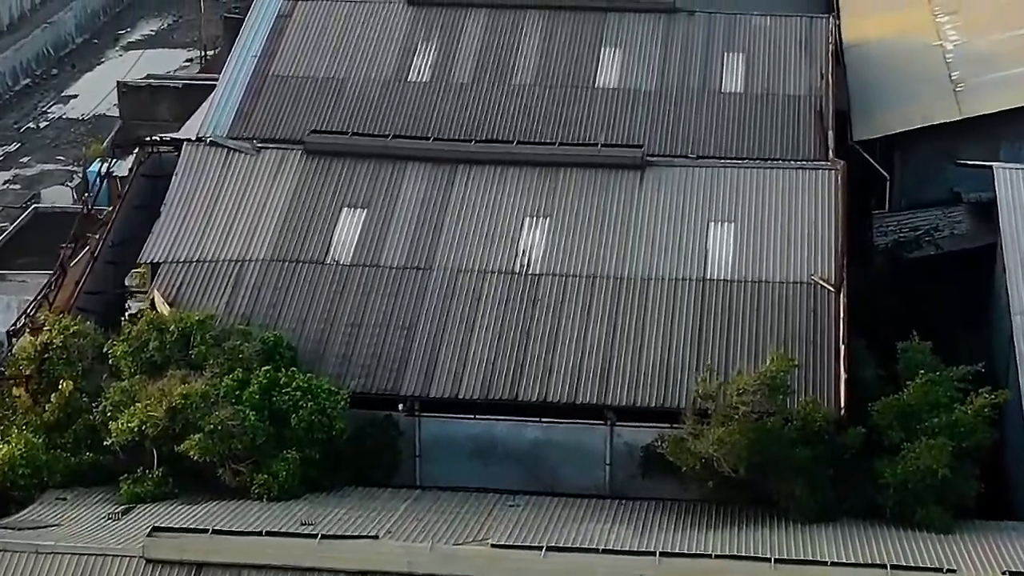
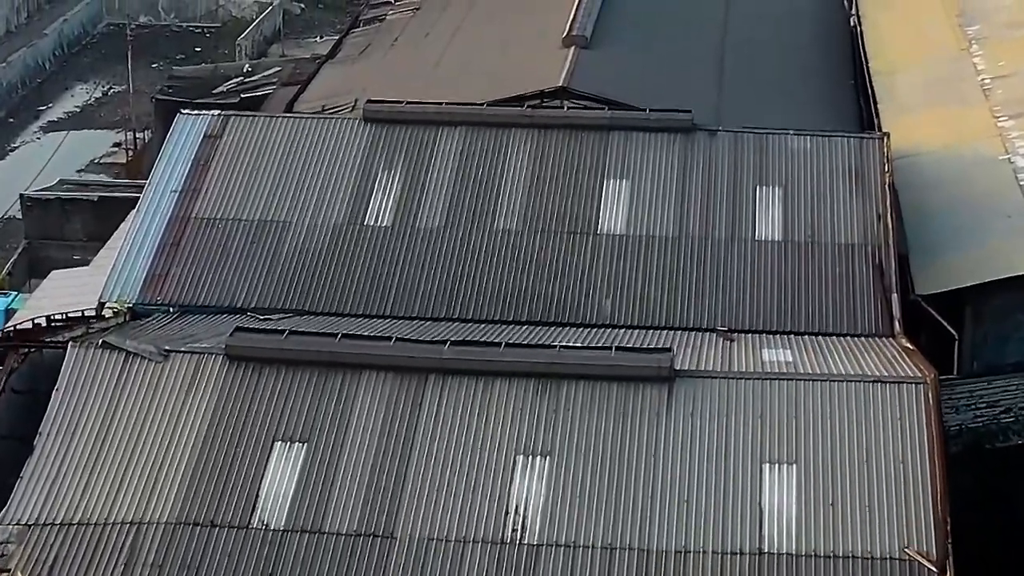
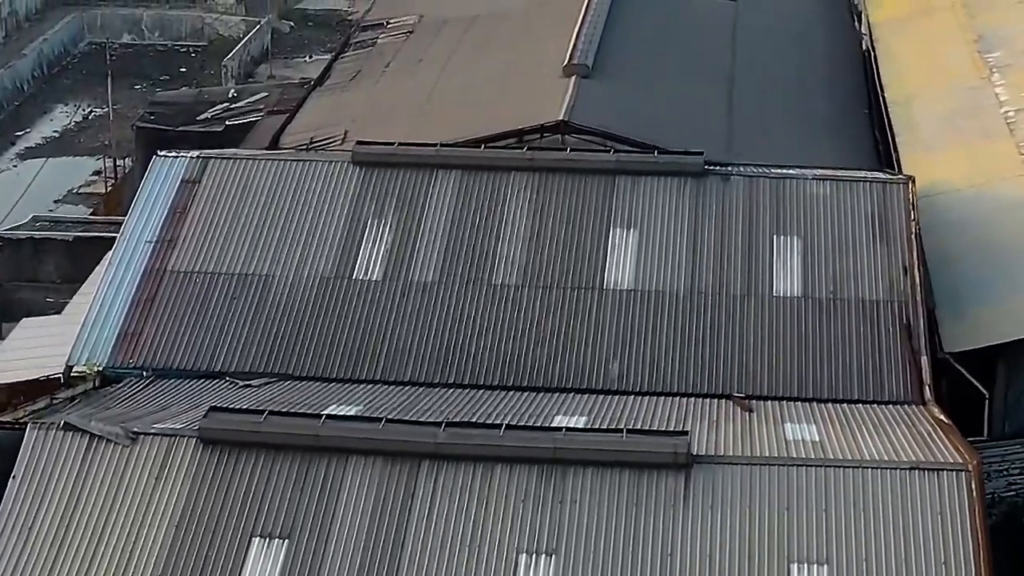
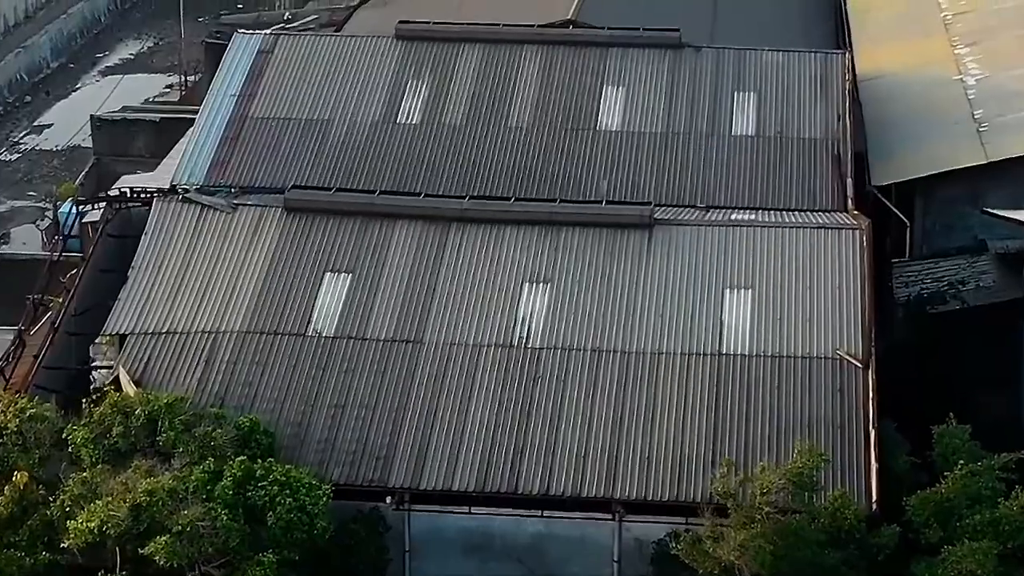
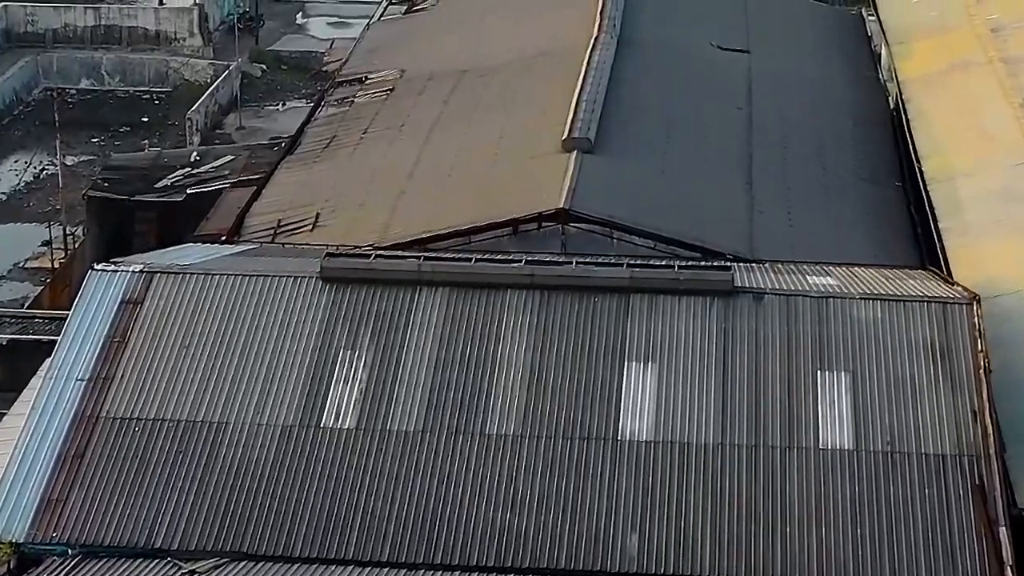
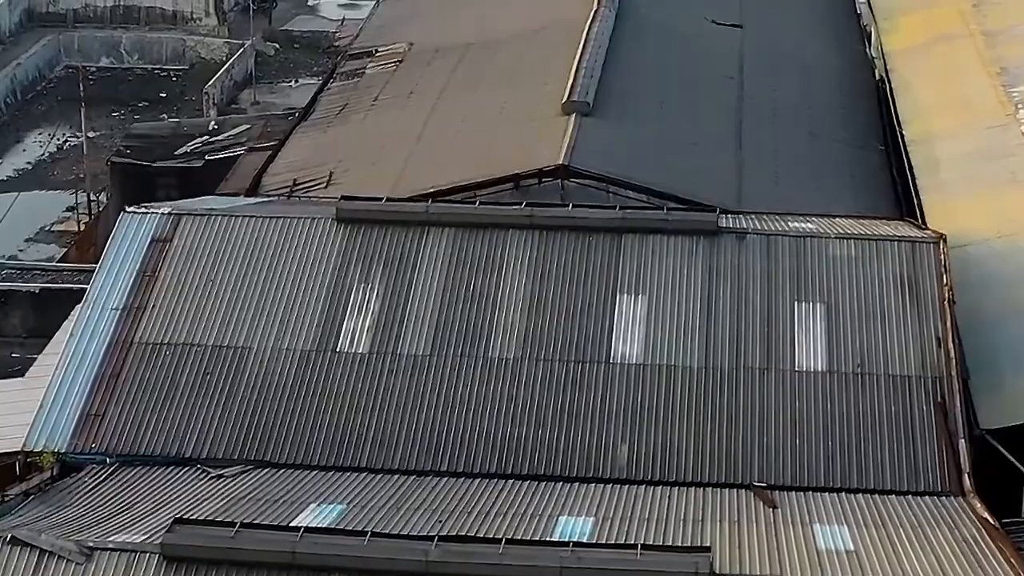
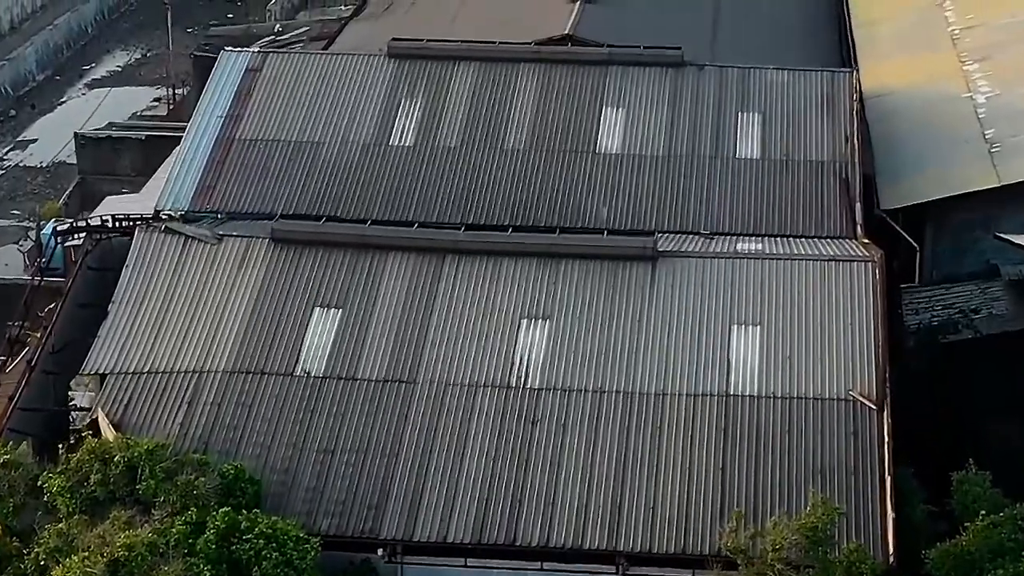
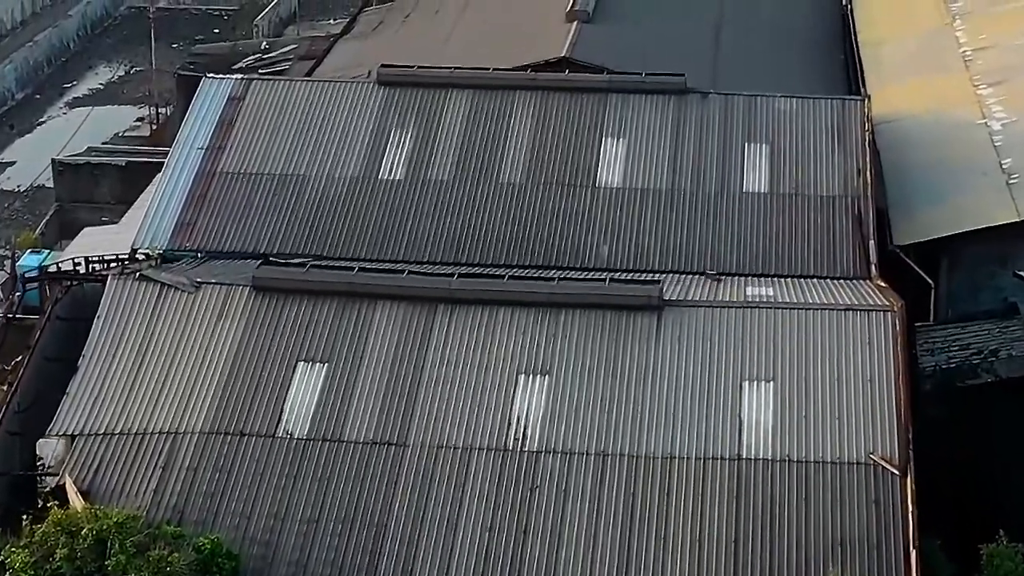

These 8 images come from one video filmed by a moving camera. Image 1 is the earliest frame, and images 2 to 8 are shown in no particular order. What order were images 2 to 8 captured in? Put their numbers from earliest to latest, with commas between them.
4, 7, 8, 2, 3, 6, 5
